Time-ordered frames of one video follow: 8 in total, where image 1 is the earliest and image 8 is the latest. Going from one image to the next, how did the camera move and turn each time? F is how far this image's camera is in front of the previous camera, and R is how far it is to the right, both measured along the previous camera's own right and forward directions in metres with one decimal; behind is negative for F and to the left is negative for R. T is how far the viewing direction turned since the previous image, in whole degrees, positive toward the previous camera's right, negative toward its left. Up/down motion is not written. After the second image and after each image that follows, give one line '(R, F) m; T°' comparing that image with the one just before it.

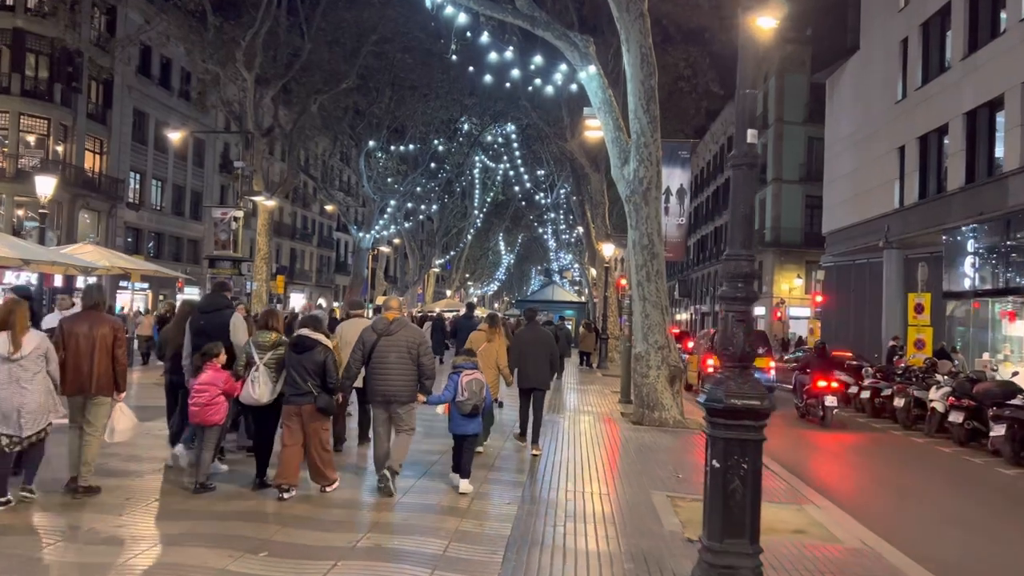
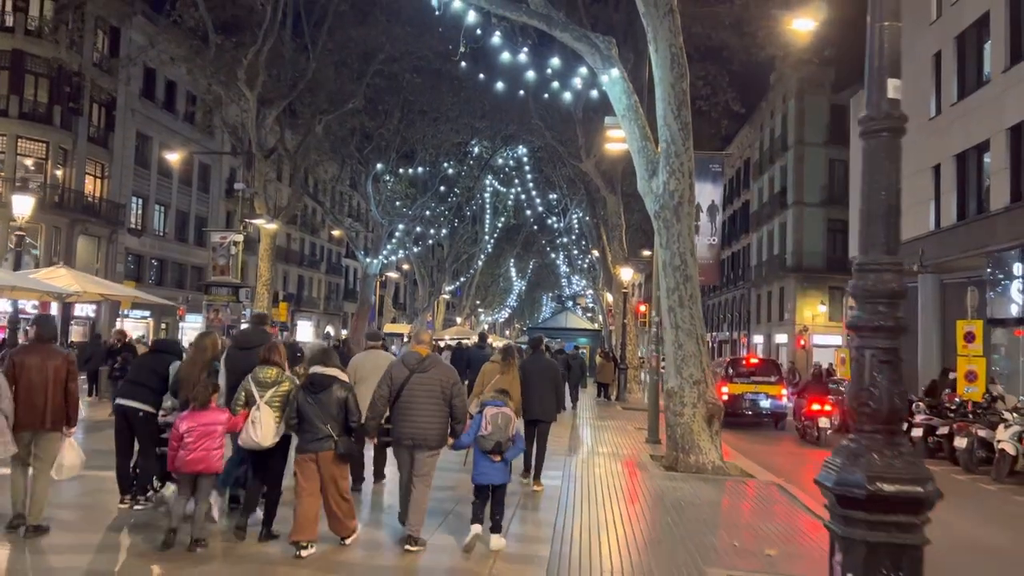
(-0.1, +1.3) m; -1°
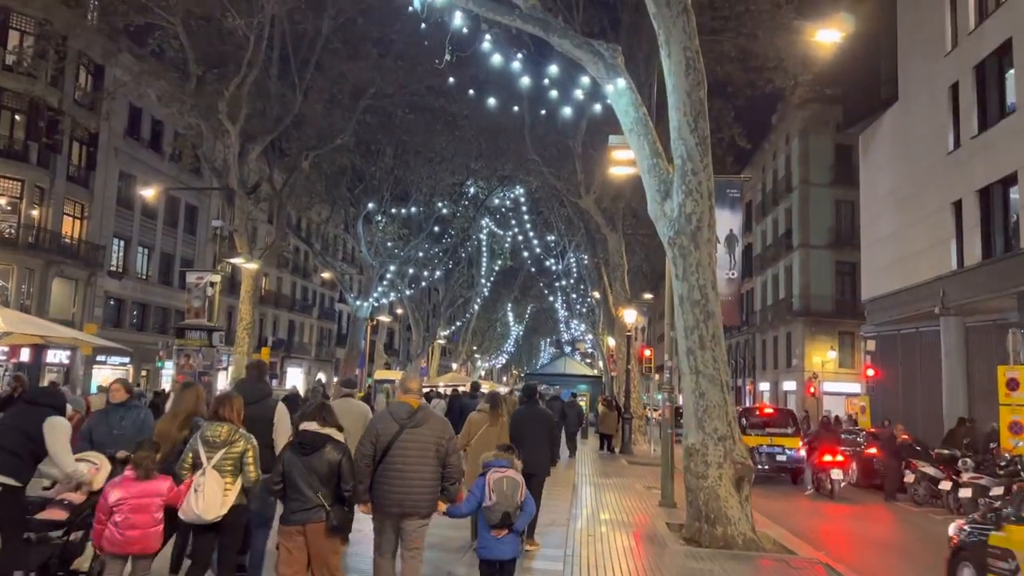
(+0.1, +1.5) m; 0°
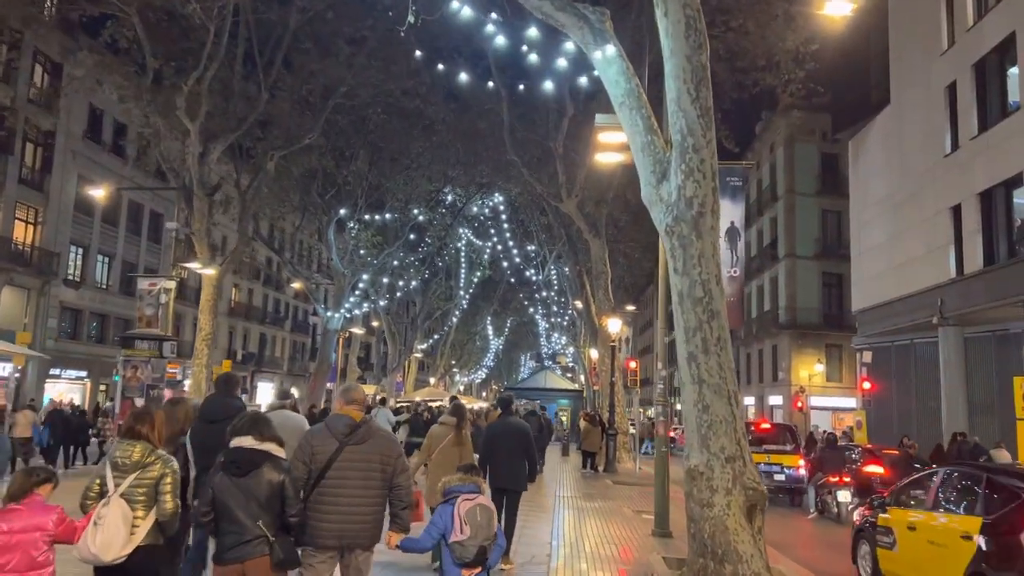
(+0.1, +1.3) m; +1°
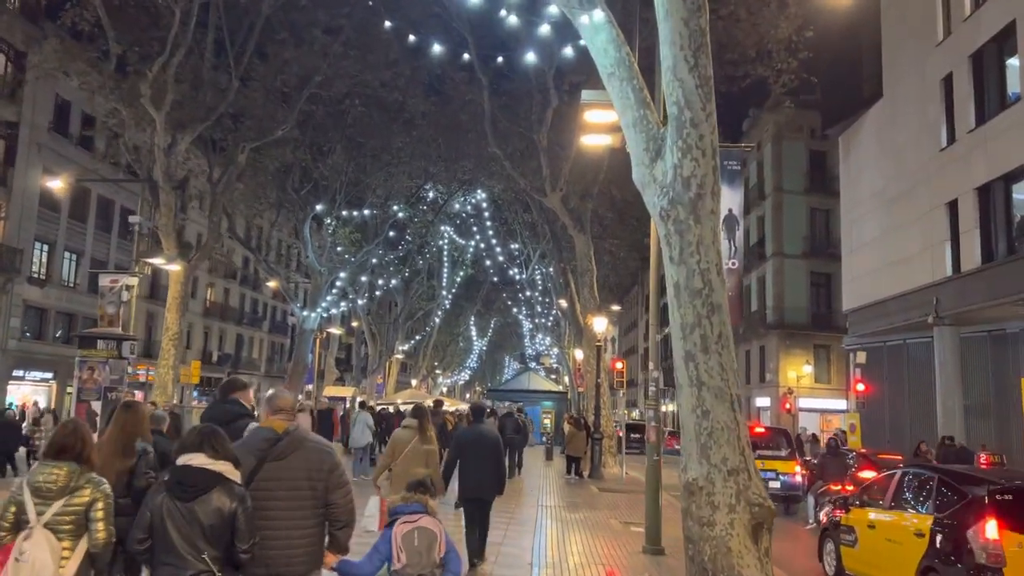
(+0.1, +0.9) m; +1°
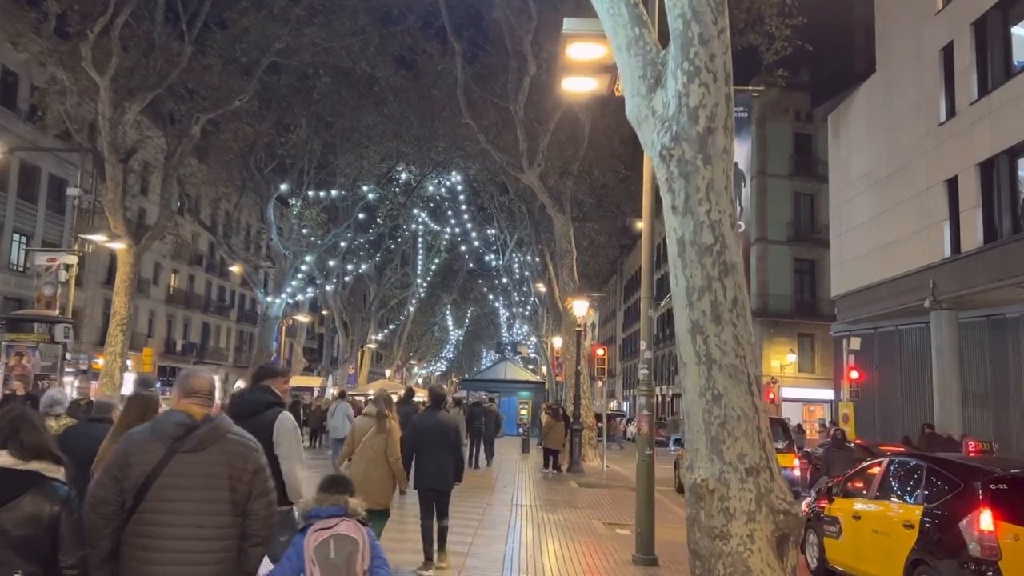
(+0.1, +1.3) m; +2°
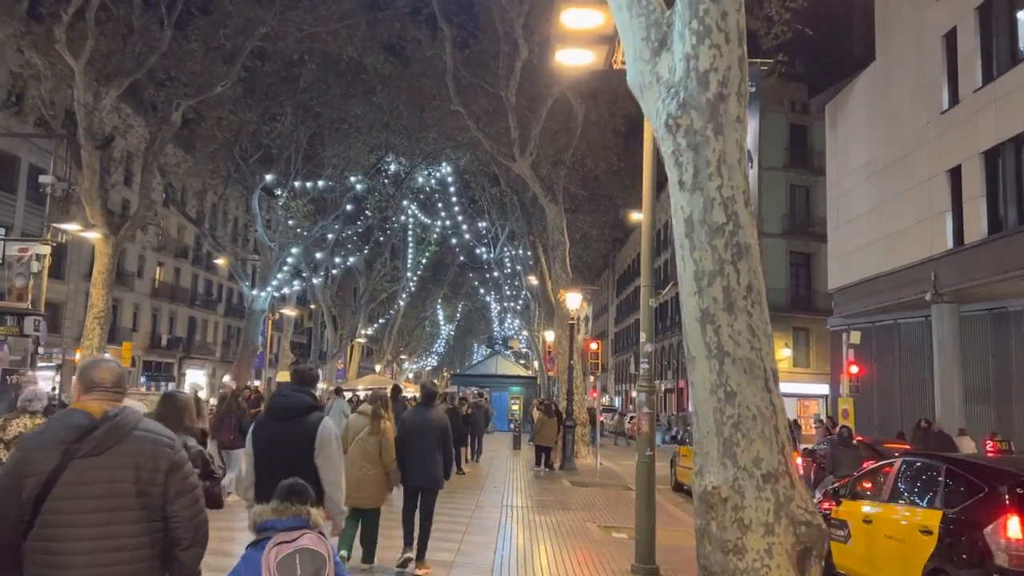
(0.0, +0.6) m; +1°
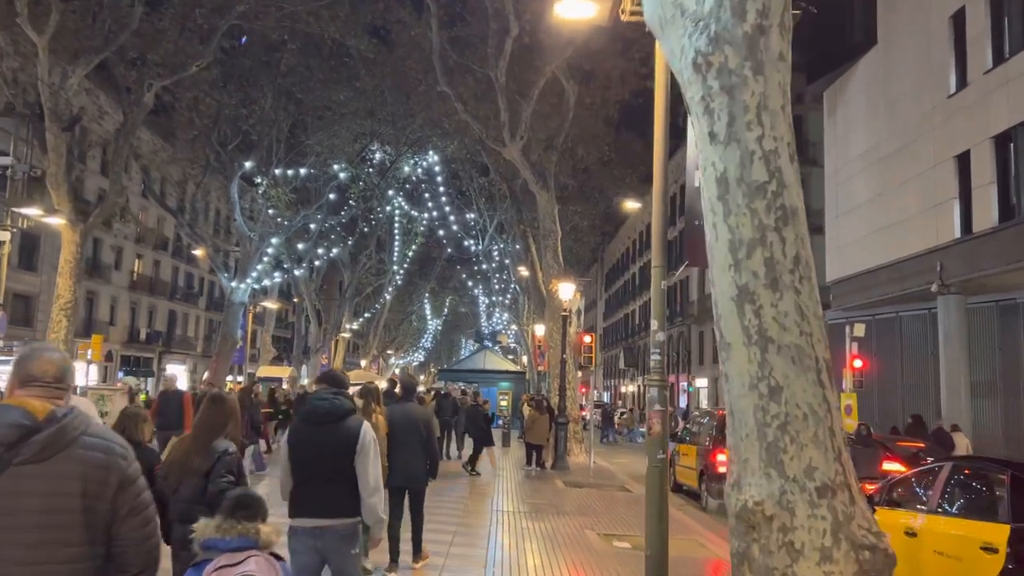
(0.0, +0.9) m; +1°
